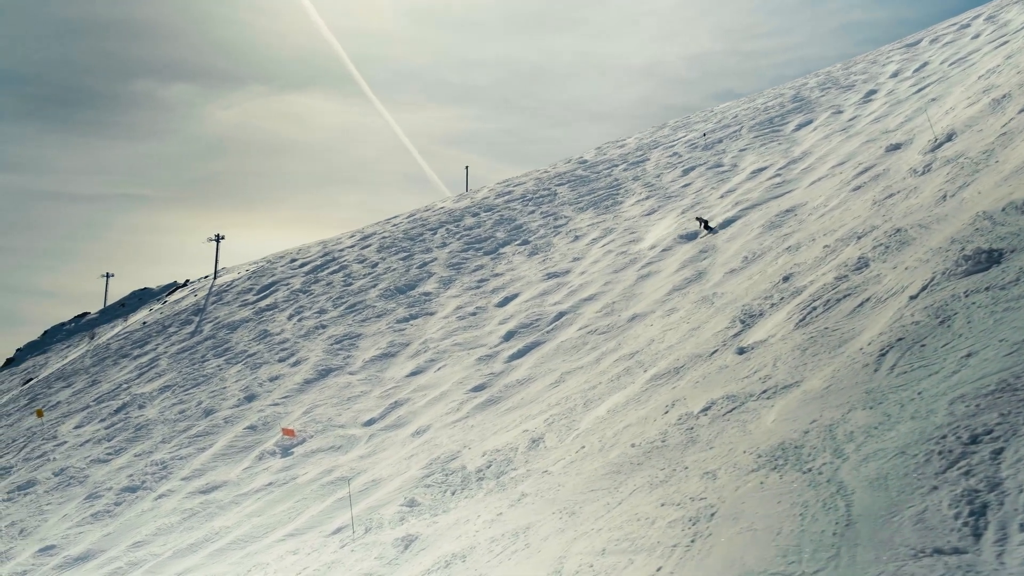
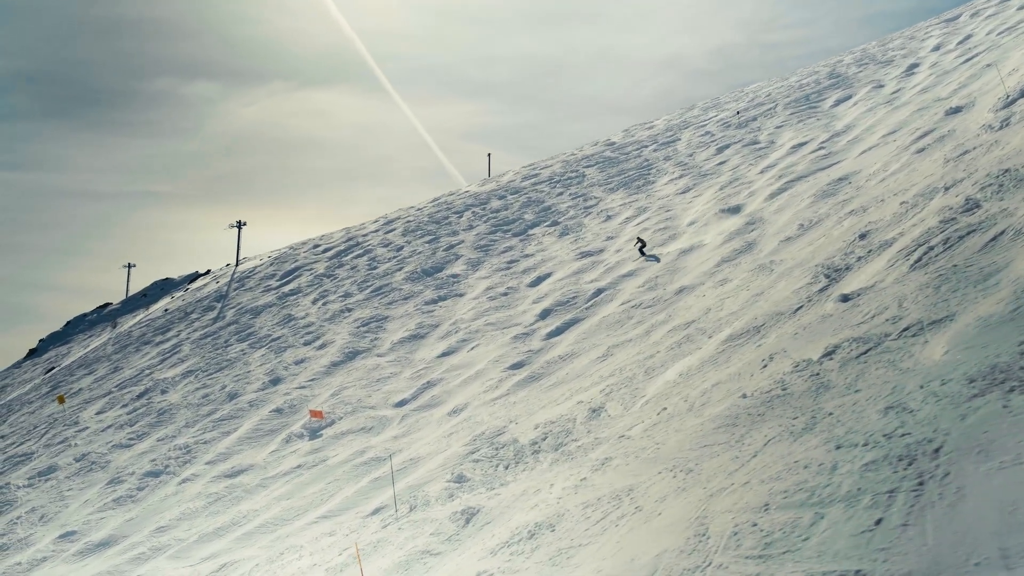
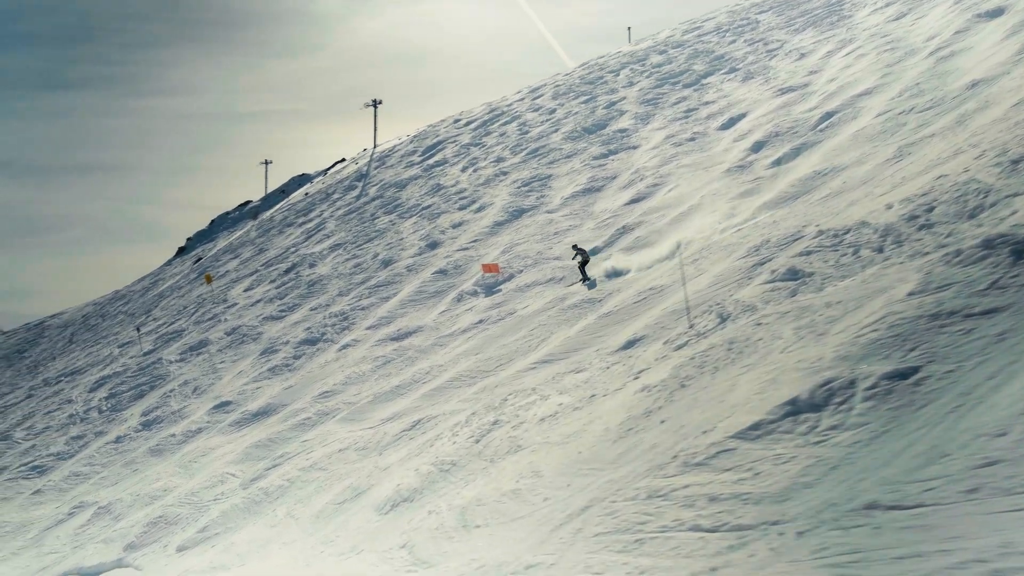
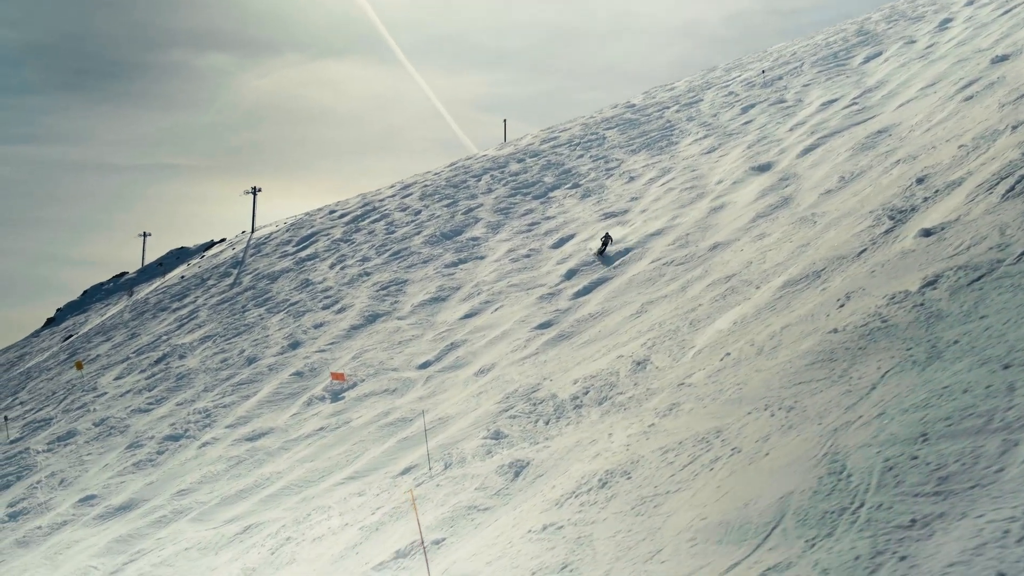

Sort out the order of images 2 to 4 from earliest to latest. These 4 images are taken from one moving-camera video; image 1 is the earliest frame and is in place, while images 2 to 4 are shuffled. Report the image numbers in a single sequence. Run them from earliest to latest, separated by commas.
2, 4, 3
